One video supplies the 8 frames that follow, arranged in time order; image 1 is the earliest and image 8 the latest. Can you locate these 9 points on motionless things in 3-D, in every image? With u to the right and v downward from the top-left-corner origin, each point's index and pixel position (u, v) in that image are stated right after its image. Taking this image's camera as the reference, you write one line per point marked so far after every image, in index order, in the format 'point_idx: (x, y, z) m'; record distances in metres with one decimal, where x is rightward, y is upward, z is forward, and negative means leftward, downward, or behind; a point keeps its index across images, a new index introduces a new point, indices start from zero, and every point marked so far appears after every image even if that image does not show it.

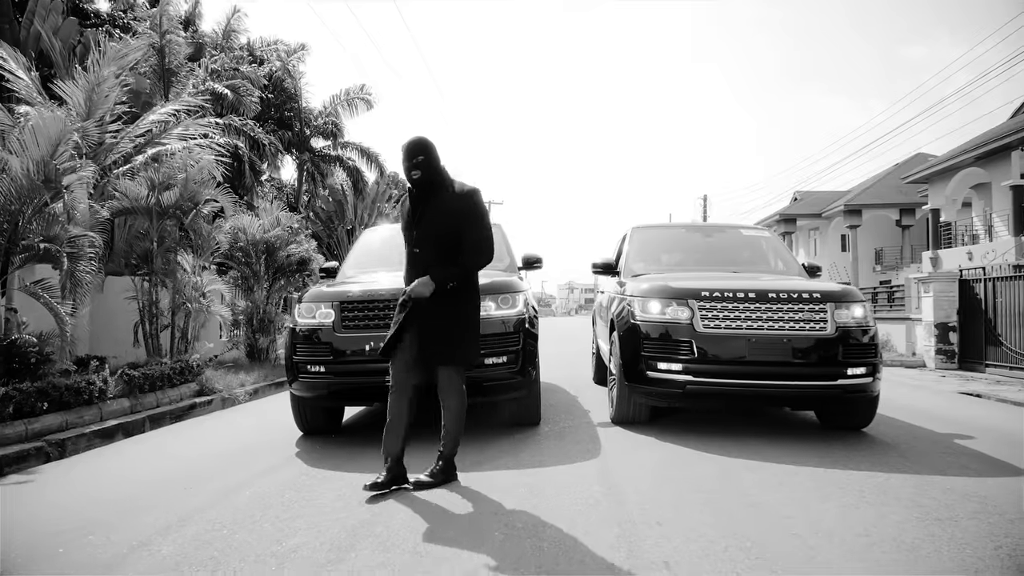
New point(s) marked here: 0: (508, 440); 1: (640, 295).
0: (0.0, -1.1, +4.6) m
1: (+1.0, -0.1, +5.1) m
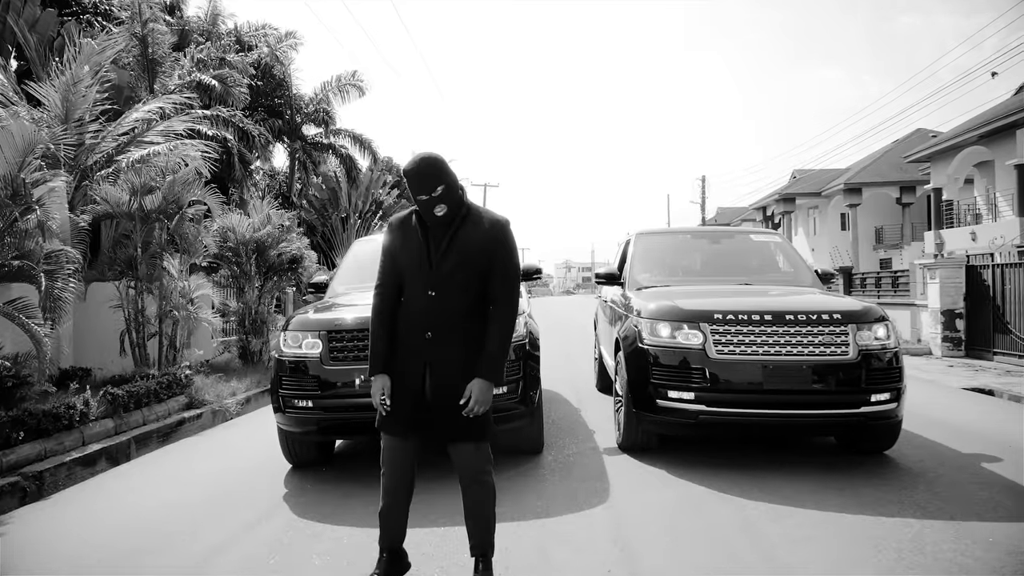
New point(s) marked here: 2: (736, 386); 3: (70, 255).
0: (0.0, -1.3, +4.4) m
1: (+1.0, -0.2, +4.8) m
2: (+1.5, -0.6, +4.3) m
3: (-4.5, +0.3, +6.6) m
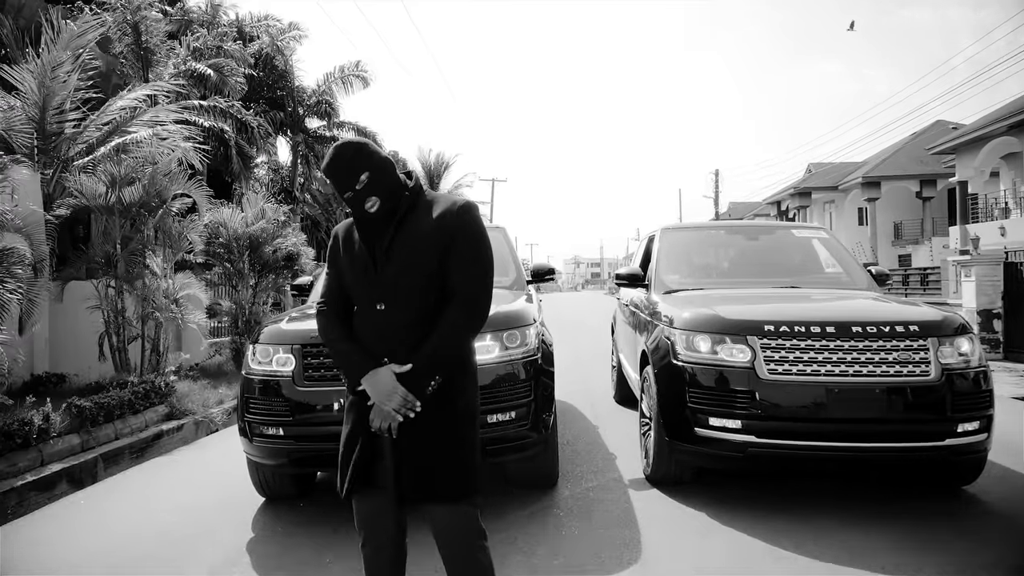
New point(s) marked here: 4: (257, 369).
0: (0.0, -1.3, +3.7) m
1: (+1.1, -0.2, +4.1) m
2: (+1.5, -0.7, +3.6) m
3: (-4.4, +0.3, +5.9) m
4: (-1.5, -0.5, +3.8) m
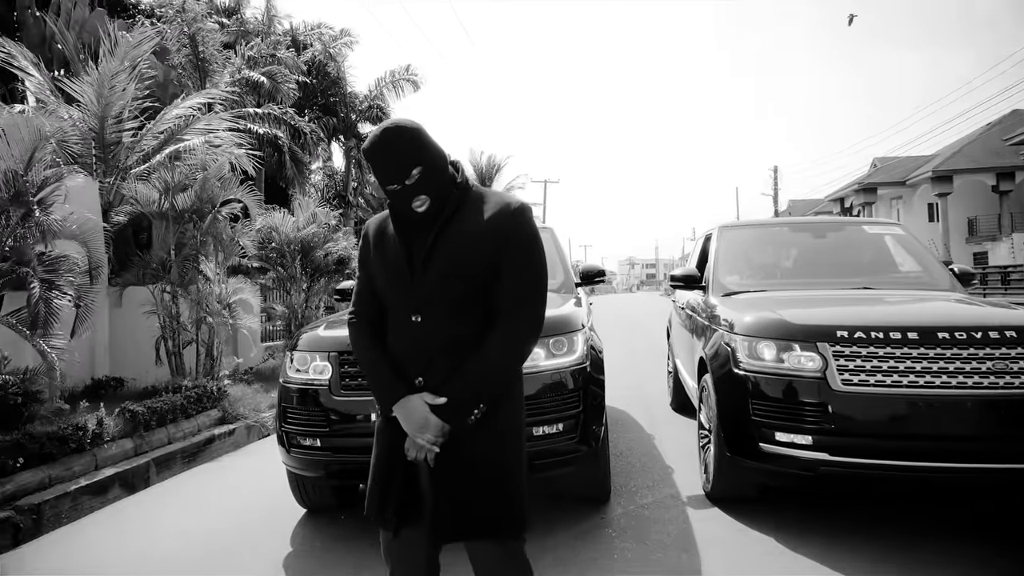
0: (+0.3, -1.3, +3.4) m
1: (+1.3, -0.2, +3.8) m
2: (+1.8, -0.7, +3.2) m
3: (-4.0, +0.3, +6.0) m
4: (-1.2, -0.5, +3.7) m
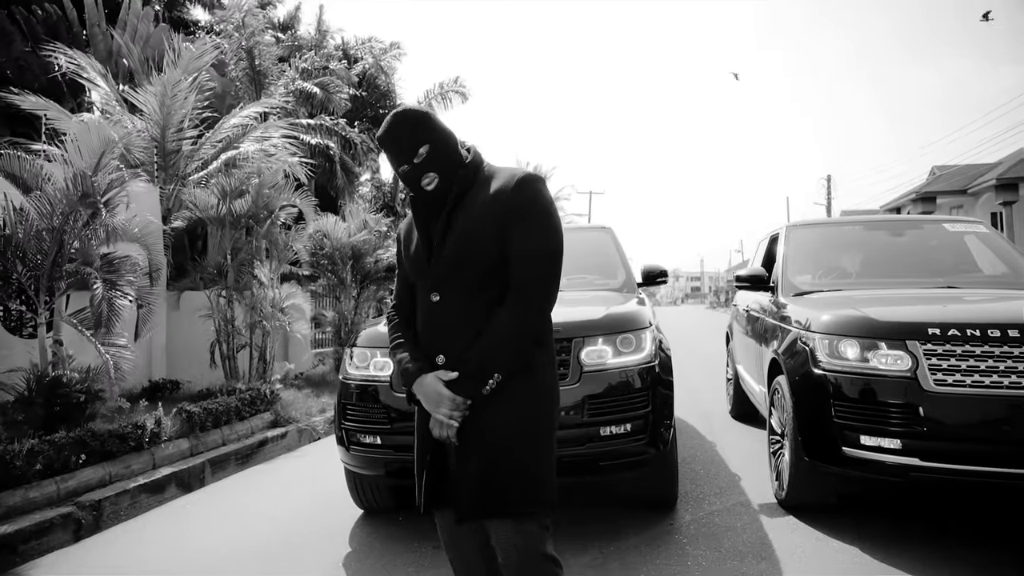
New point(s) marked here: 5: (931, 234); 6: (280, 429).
0: (+0.6, -1.3, +3.2) m
1: (+1.7, -0.2, +3.5) m
2: (+2.1, -0.7, +3.0) m
3: (-3.5, +0.3, +6.2) m
4: (-0.9, -0.5, +3.6) m
5: (+3.2, +0.4, +5.0) m
6: (-2.6, -1.6, +7.3) m
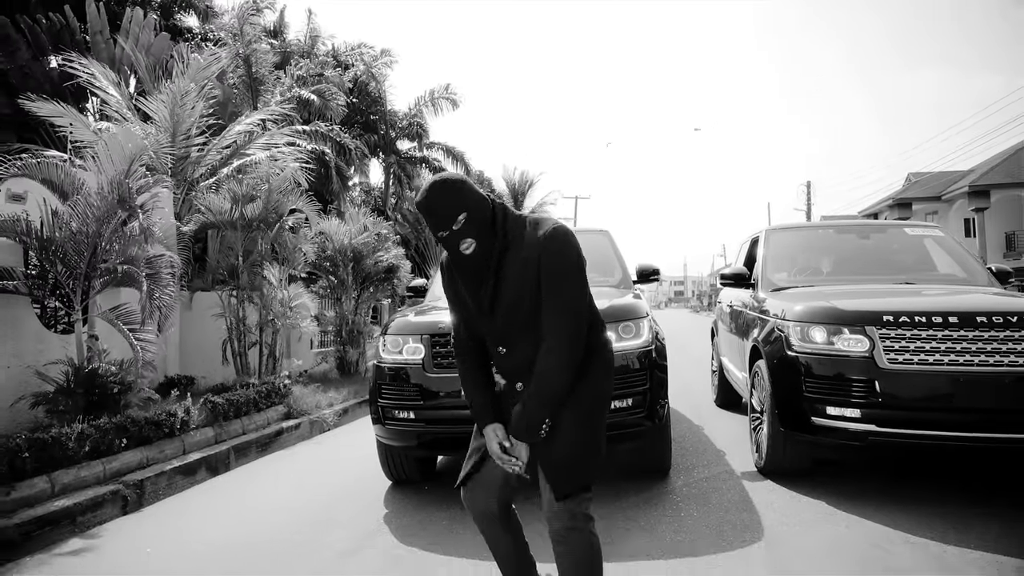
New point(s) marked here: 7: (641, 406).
0: (+0.7, -1.2, +3.8) m
1: (+1.8, -0.2, +4.1) m
2: (+2.2, -0.6, +3.5) m
3: (-3.4, +0.3, +6.6) m
4: (-0.8, -0.4, +4.1) m
5: (+3.2, +0.4, +5.6) m
6: (-2.6, -1.6, +7.8) m
7: (+0.8, -0.7, +3.9) m
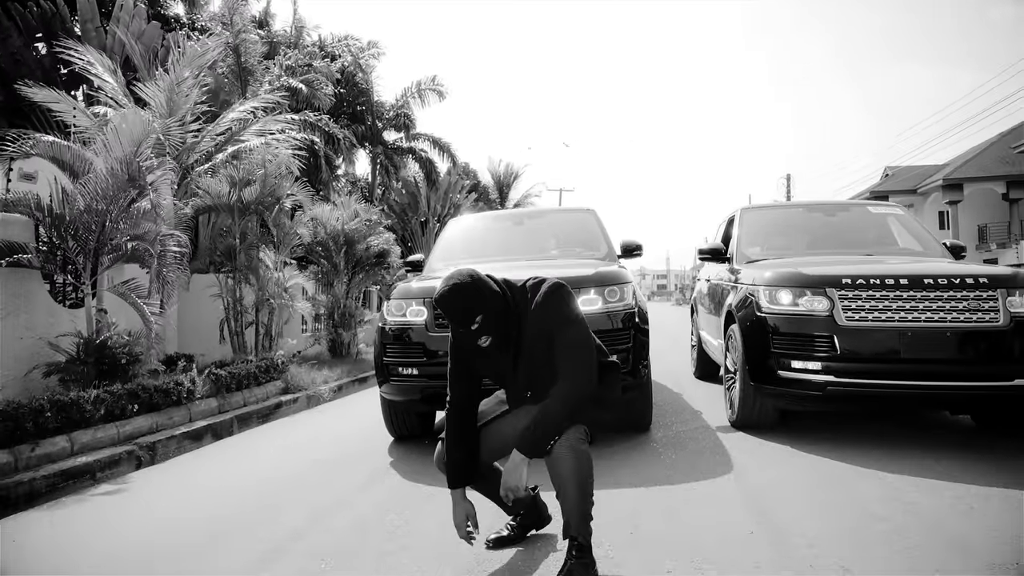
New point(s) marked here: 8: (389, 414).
0: (+0.7, -1.0, +4.1) m
1: (+1.7, 0.0, +4.5) m
2: (+2.1, -0.4, +3.9) m
3: (-3.5, +0.5, +6.9) m
4: (-0.8, -0.2, +4.5) m
5: (+3.2, +0.7, +6.0) m
6: (-2.7, -1.3, +8.1) m
7: (+0.7, -0.5, +4.3) m
8: (-0.9, -0.9, +4.6) m
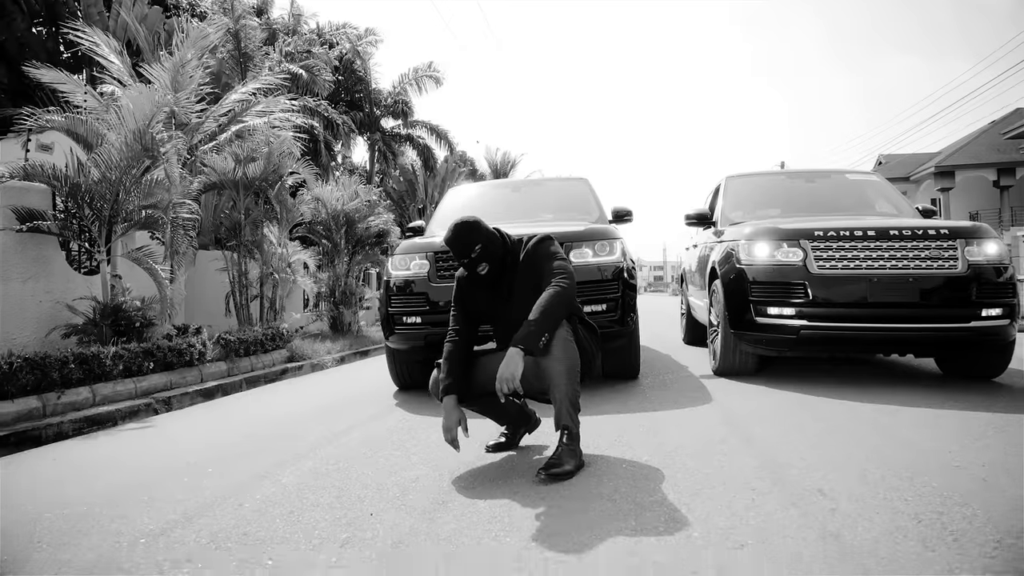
0: (+0.7, -0.7, +4.5) m
1: (+1.7, +0.4, +4.8) m
2: (+2.1, -0.1, +4.3) m
3: (-3.6, +0.9, +7.1) m
4: (-0.8, +0.1, +4.8) m
5: (+3.1, +1.0, +6.3) m
6: (-2.8, -1.0, +8.4) m
7: (+0.7, -0.2, +4.6) m
8: (-0.9, -0.6, +4.9) m
